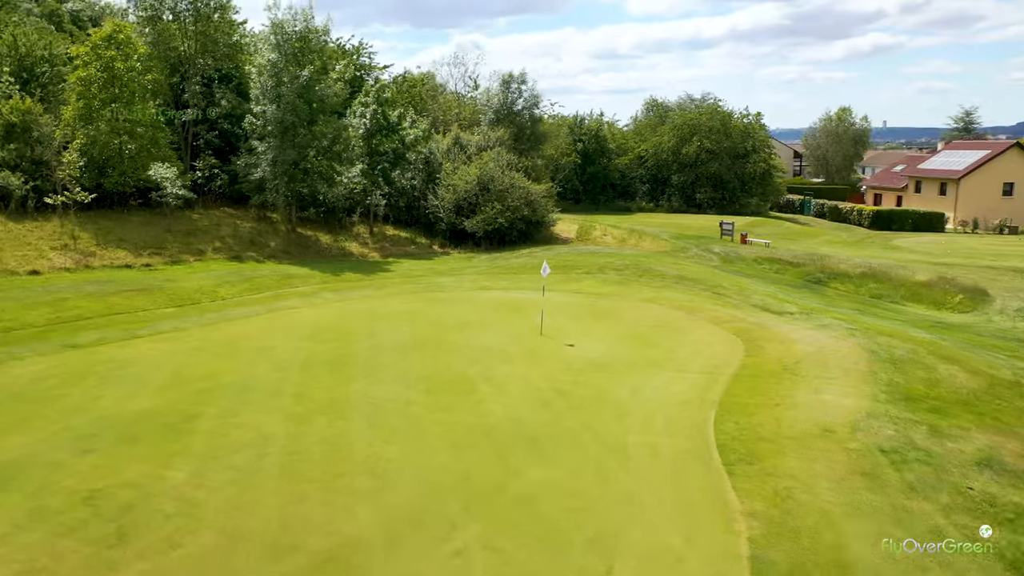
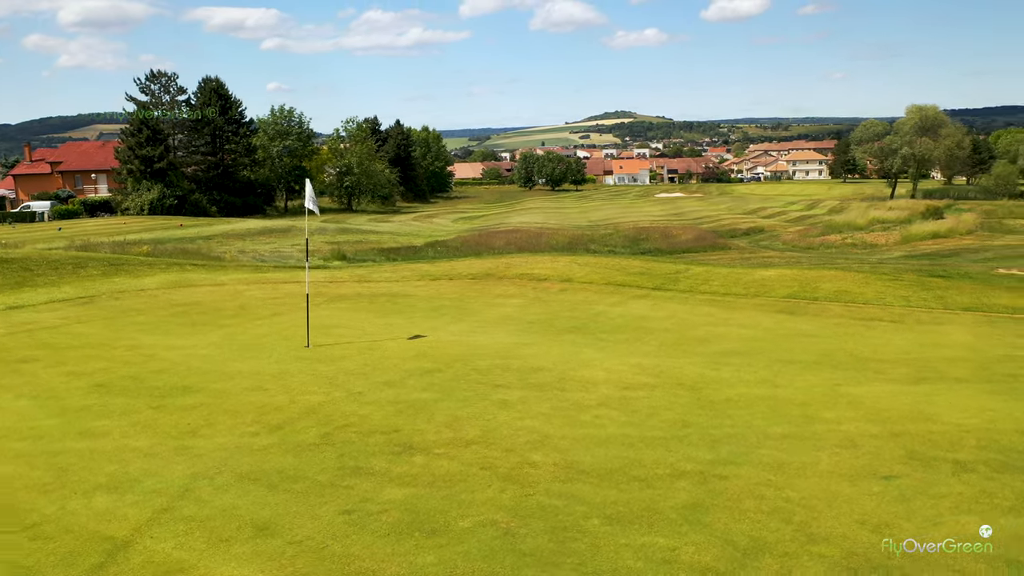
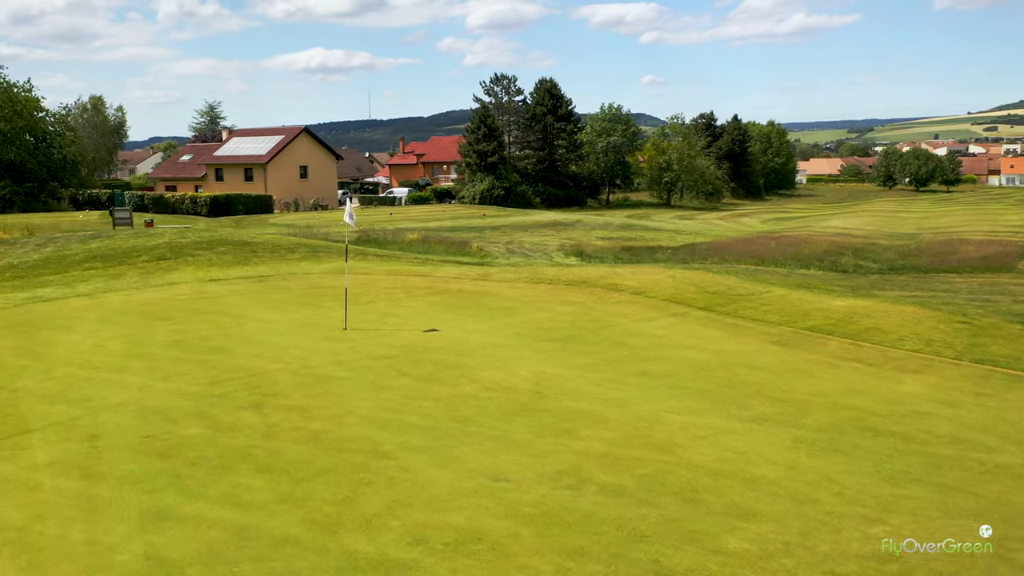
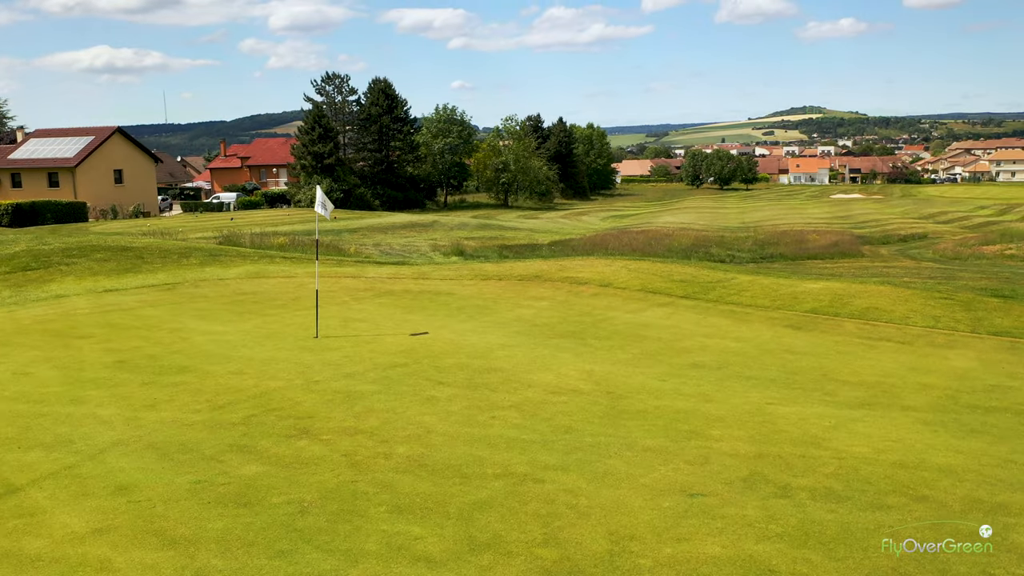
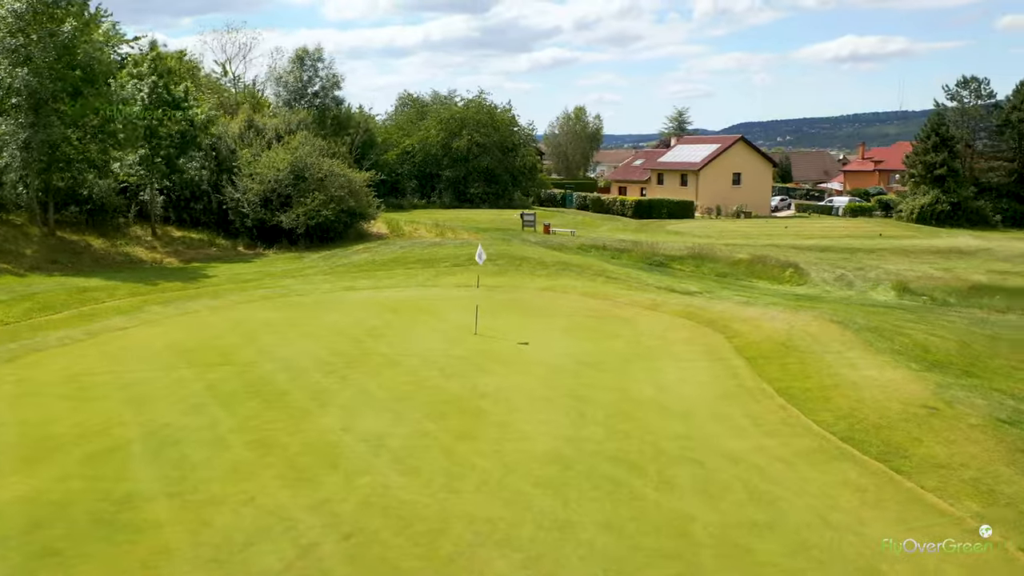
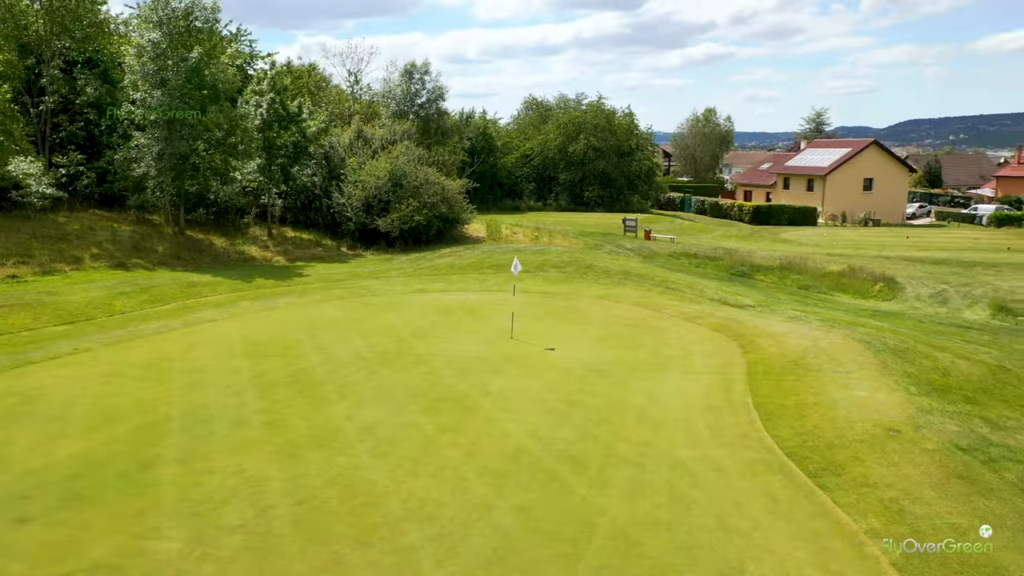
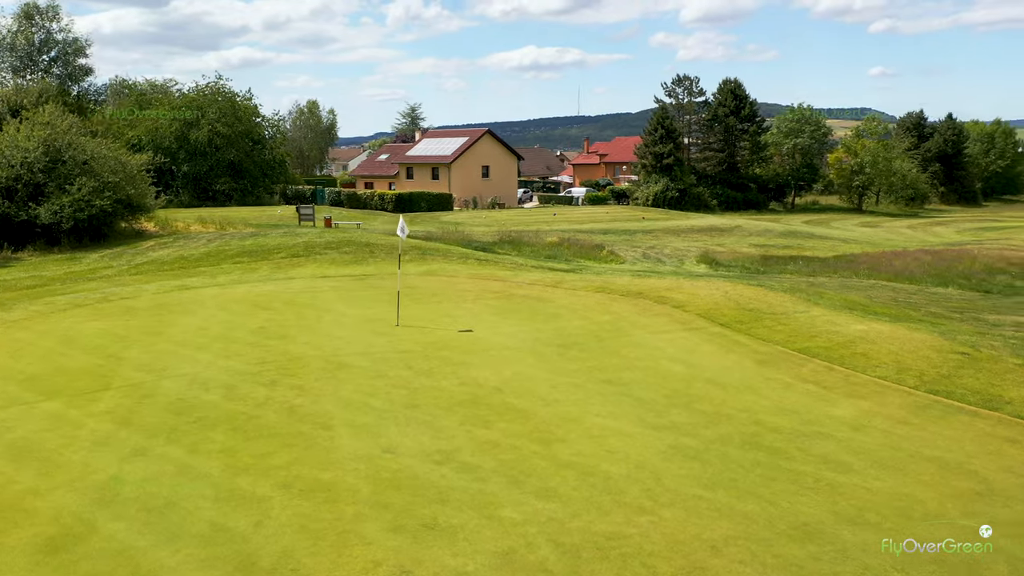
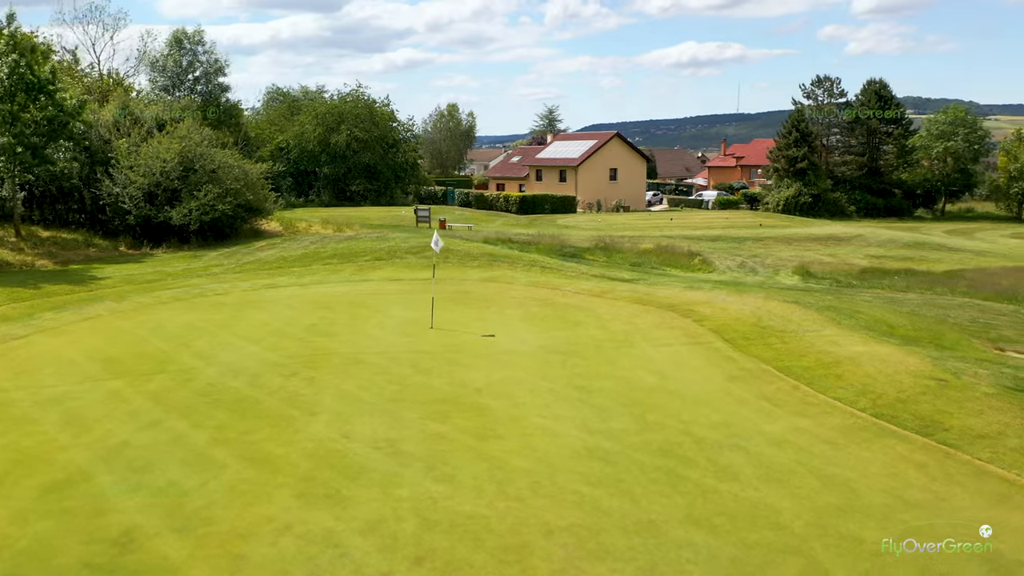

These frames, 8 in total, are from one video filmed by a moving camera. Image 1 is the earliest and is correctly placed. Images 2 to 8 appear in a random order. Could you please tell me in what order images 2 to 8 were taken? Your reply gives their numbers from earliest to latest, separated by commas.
6, 5, 8, 7, 3, 4, 2
